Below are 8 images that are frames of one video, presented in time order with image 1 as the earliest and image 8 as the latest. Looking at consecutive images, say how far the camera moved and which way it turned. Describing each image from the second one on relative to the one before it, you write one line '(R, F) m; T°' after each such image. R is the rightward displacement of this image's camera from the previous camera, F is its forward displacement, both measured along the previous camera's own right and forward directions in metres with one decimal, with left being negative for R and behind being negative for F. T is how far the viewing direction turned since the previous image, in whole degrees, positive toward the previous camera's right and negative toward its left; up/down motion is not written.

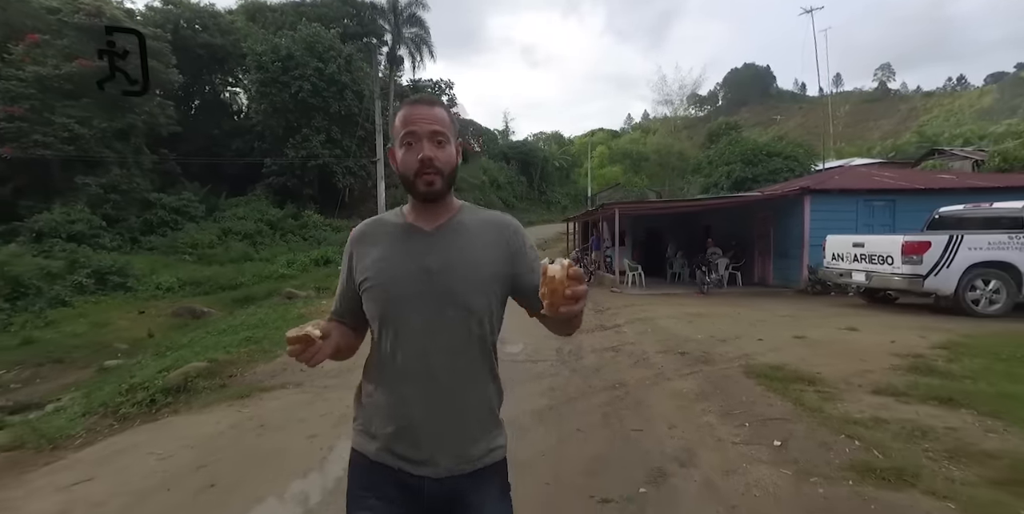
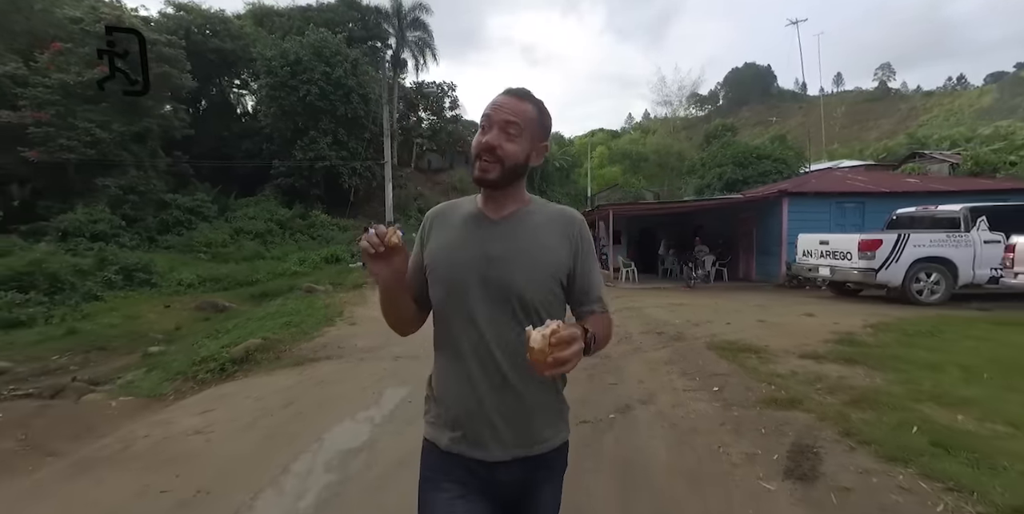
(-0.1, -1.4) m; 0°
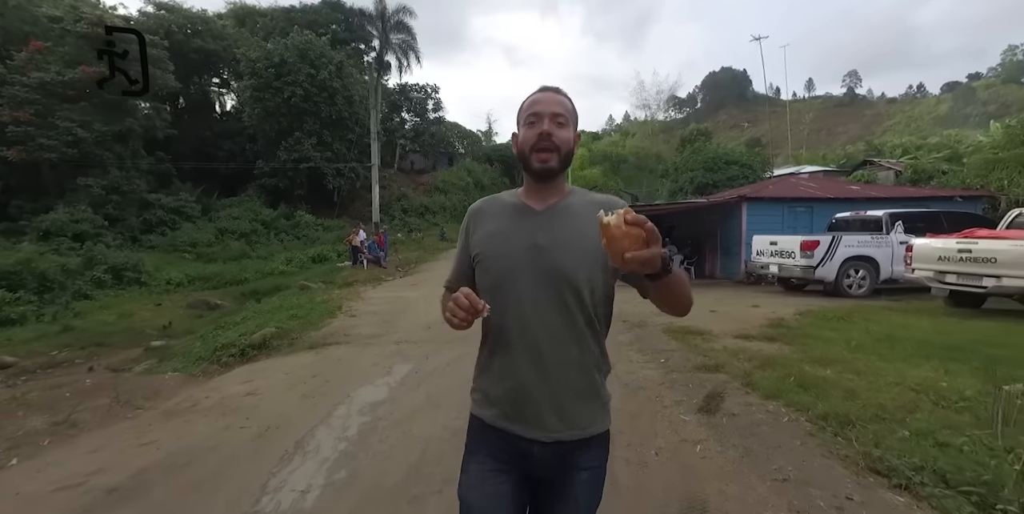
(-0.1, -1.2) m; +3°
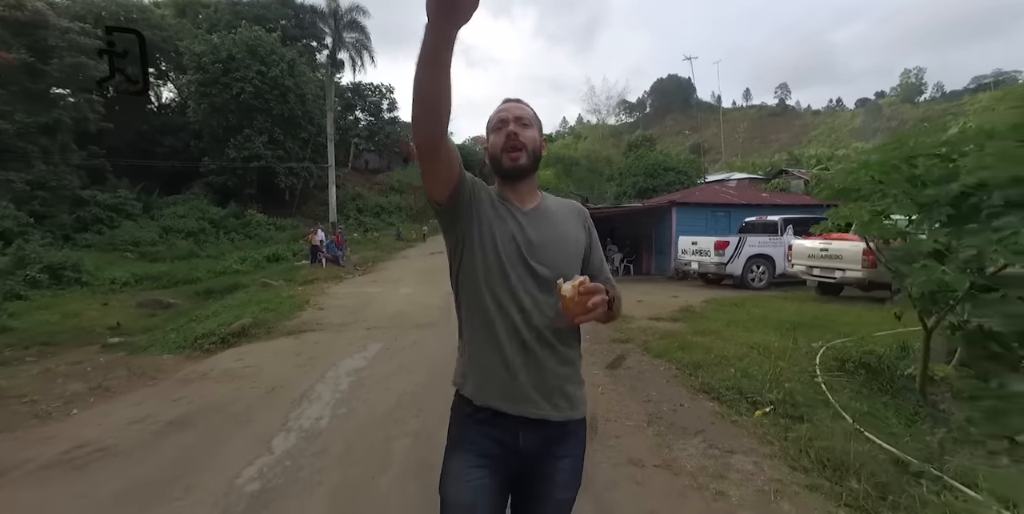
(0.0, -1.5) m; +6°
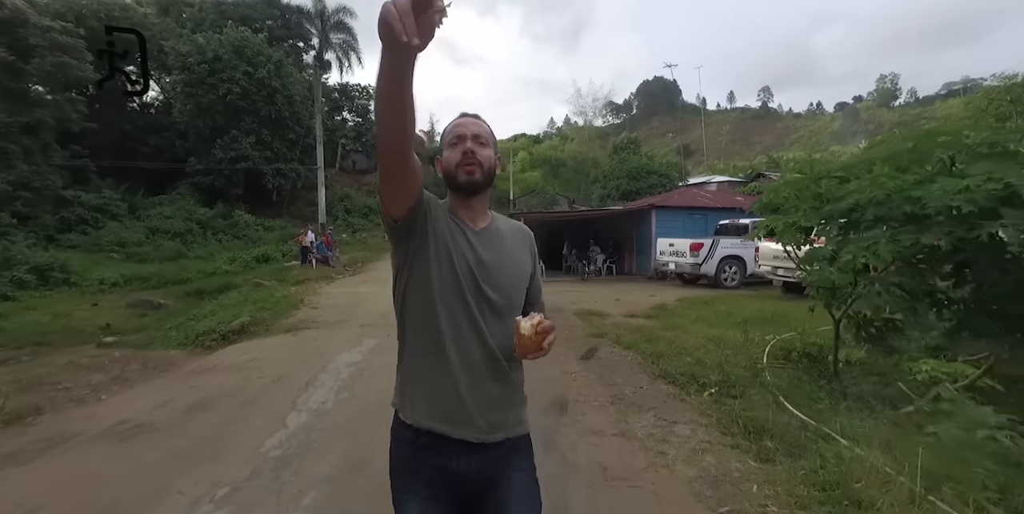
(+0.1, -0.7) m; +2°
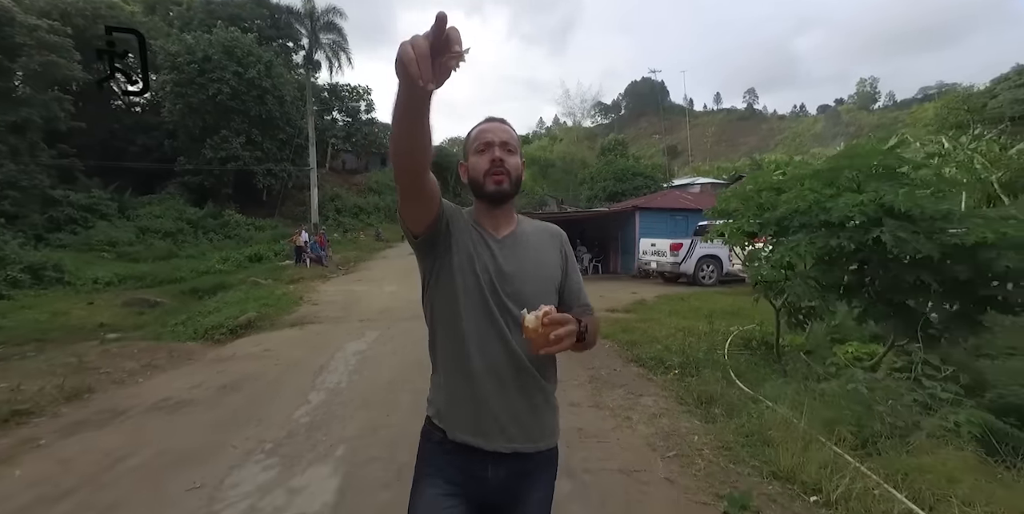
(0.0, -0.8) m; +2°
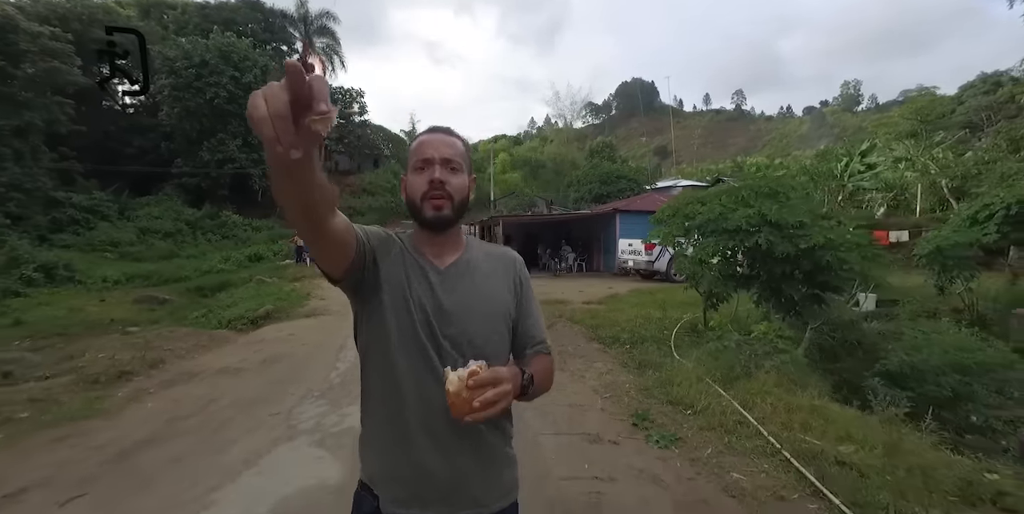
(+0.1, -1.5) m; +1°
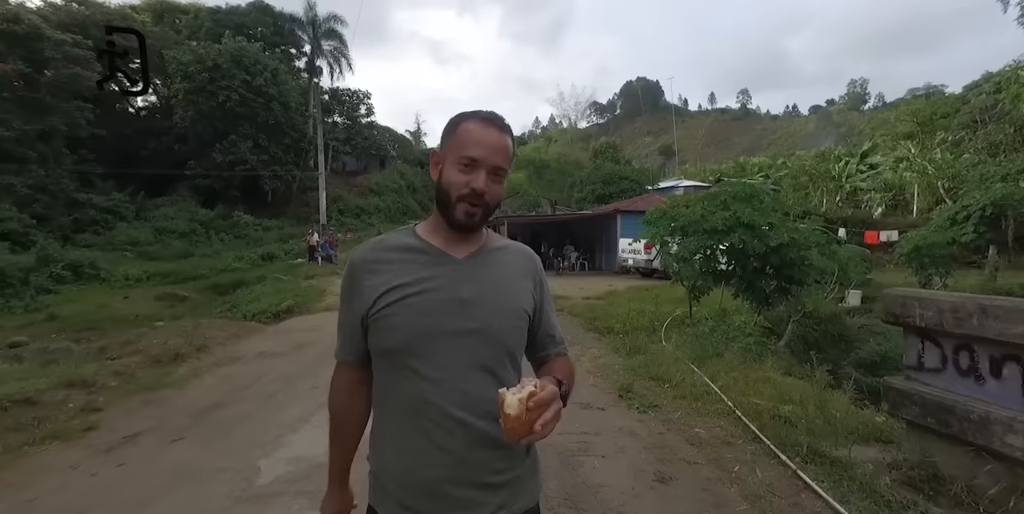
(0.0, -0.8) m; -1°
